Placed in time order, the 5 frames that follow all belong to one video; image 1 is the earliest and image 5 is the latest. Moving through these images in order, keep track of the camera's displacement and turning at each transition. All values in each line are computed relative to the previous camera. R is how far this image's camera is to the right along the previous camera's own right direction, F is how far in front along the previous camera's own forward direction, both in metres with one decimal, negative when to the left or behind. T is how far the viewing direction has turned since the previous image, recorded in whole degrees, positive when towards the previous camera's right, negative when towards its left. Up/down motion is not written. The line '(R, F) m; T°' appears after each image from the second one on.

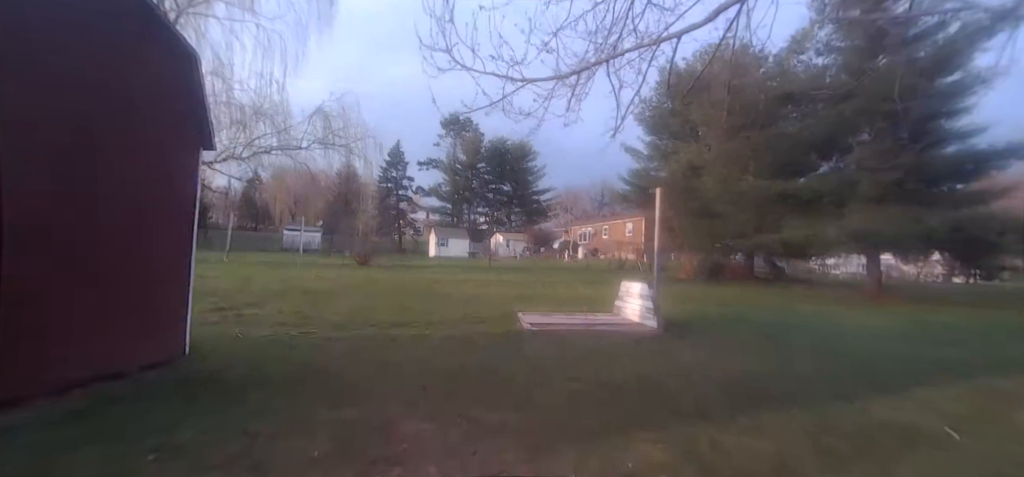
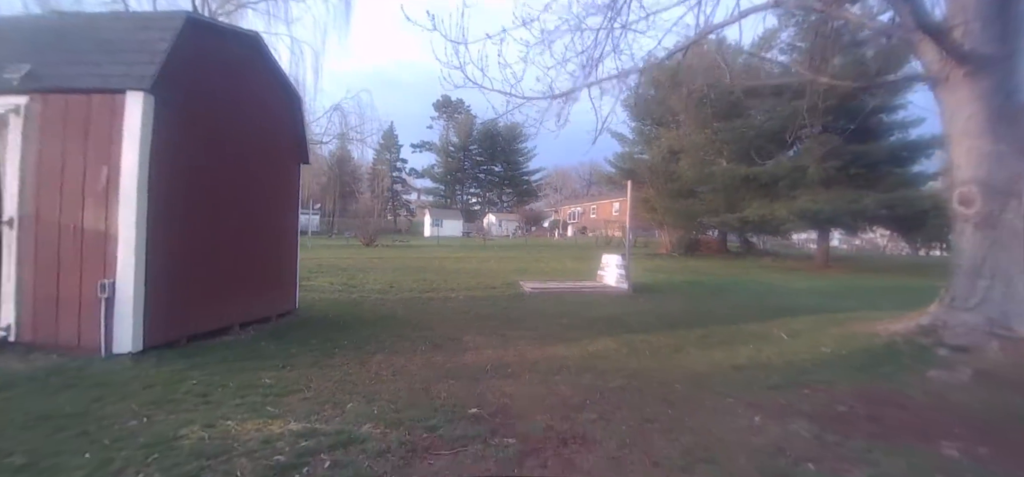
(-0.3, -2.4) m; +1°
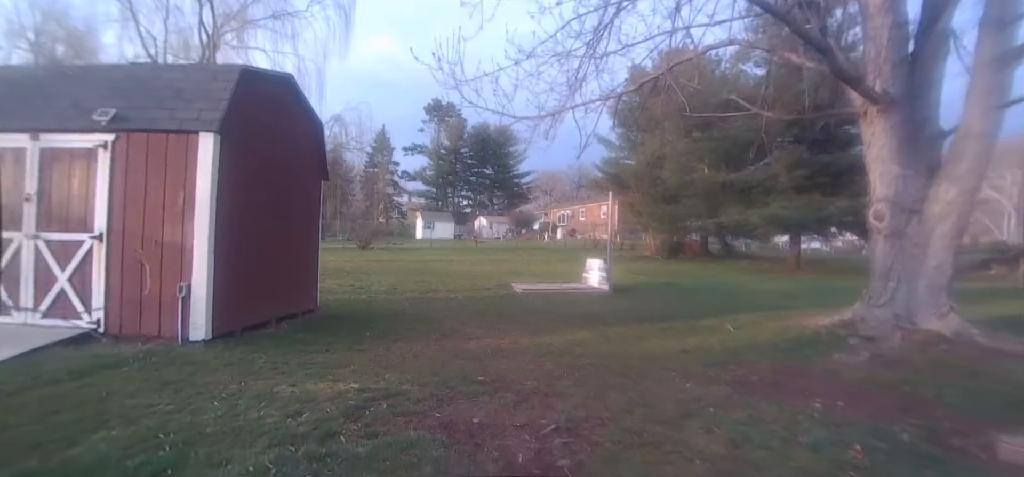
(-0.1, -1.2) m; +1°
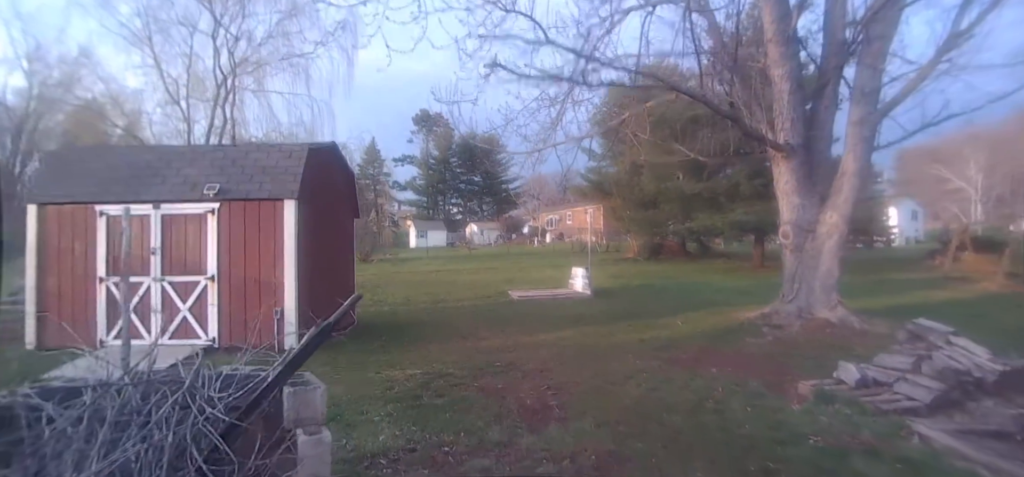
(-0.2, -2.3) m; +1°
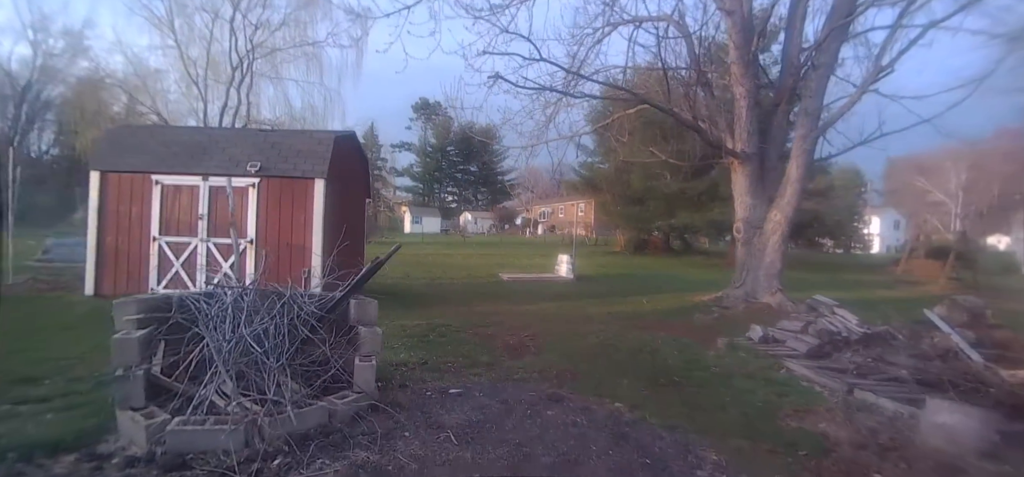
(0.0, -1.6) m; +1°
